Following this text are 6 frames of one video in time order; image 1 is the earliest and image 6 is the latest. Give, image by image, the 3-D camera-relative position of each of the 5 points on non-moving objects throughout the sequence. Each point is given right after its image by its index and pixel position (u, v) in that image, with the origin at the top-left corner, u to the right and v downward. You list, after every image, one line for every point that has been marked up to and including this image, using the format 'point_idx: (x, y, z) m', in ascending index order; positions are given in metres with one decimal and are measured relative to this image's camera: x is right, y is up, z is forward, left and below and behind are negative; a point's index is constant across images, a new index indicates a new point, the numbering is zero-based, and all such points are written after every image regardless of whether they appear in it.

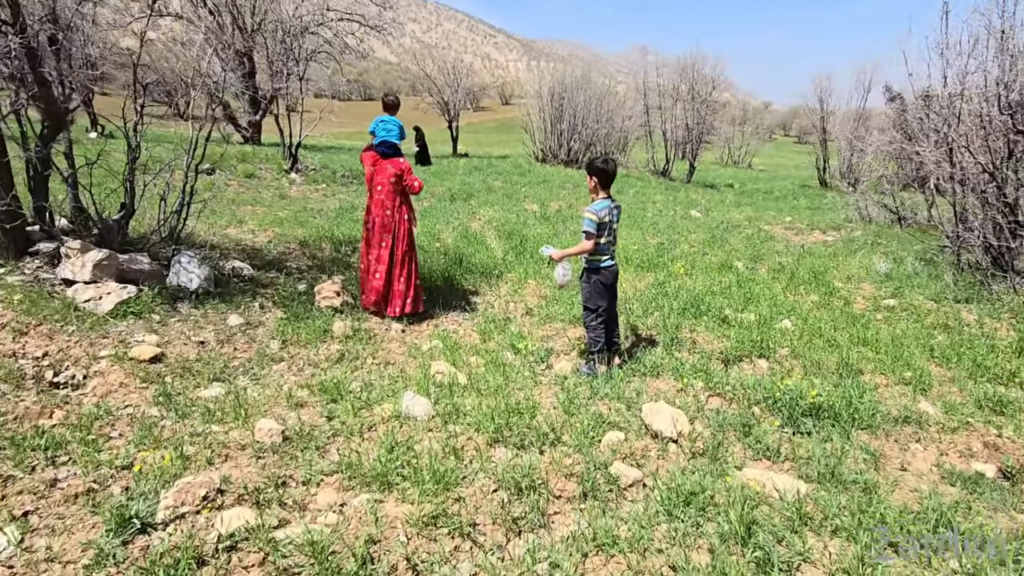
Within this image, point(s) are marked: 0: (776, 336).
0: (+2.4, -0.4, +5.6) m
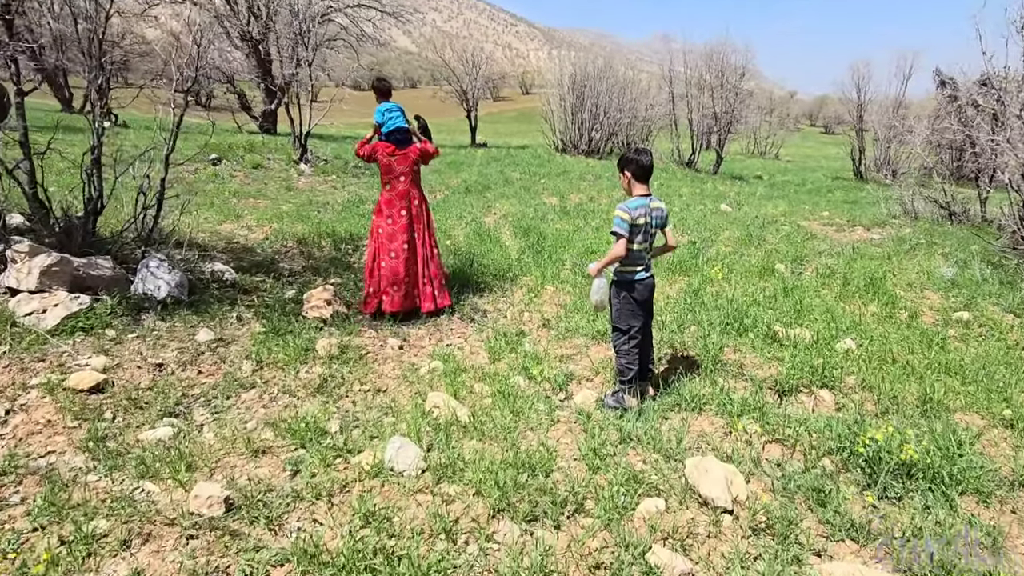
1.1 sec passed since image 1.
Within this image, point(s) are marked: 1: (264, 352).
0: (+2.5, -0.5, +4.7) m
1: (-1.8, -0.5, +4.6) m
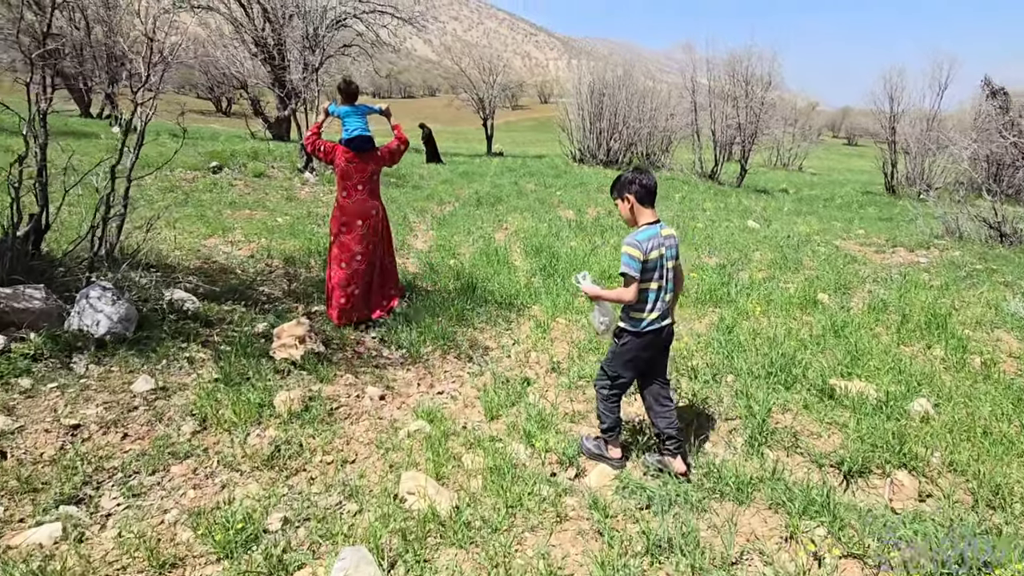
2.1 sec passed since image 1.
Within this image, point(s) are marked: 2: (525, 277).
0: (+2.5, -0.9, +3.8) m
1: (-1.8, -0.7, +3.8) m
2: (+0.2, +0.1, +7.7) m
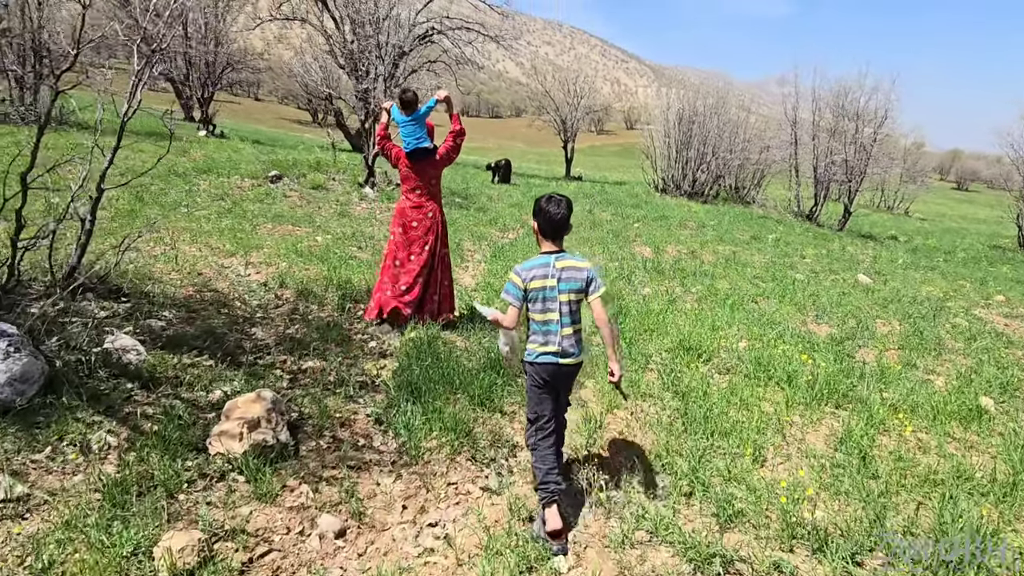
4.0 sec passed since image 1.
0: (+2.4, -1.5, +2.0) m
1: (-1.8, -1.0, +2.5) m
2: (+0.7, -0.5, +6.2) m
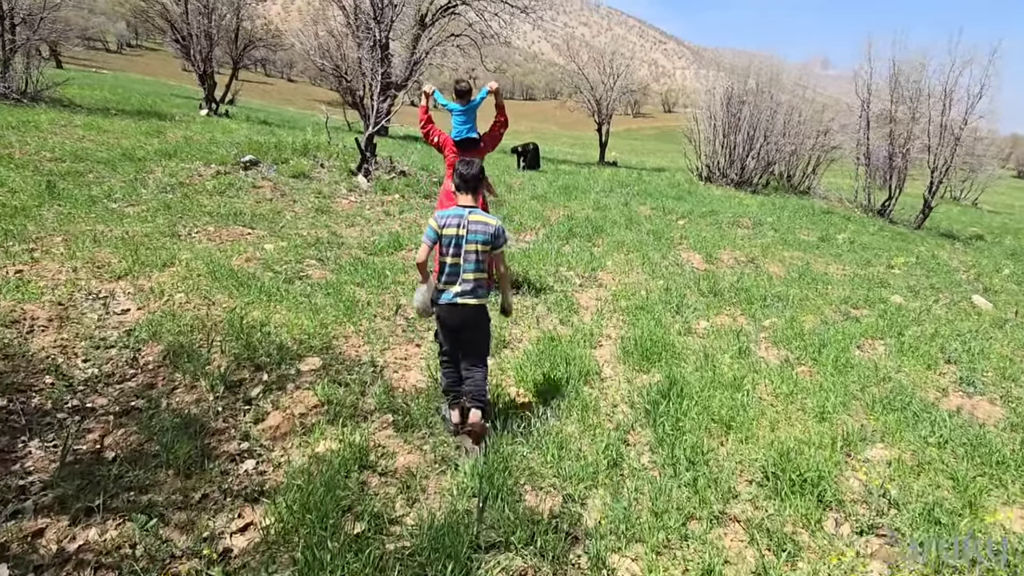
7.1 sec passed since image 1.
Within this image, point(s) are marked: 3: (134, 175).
0: (+2.1, -2.1, -0.5) m
1: (-2.1, -1.5, +0.2) m
2: (+0.6, -0.9, +3.8) m
3: (-6.0, +1.8, +9.9) m
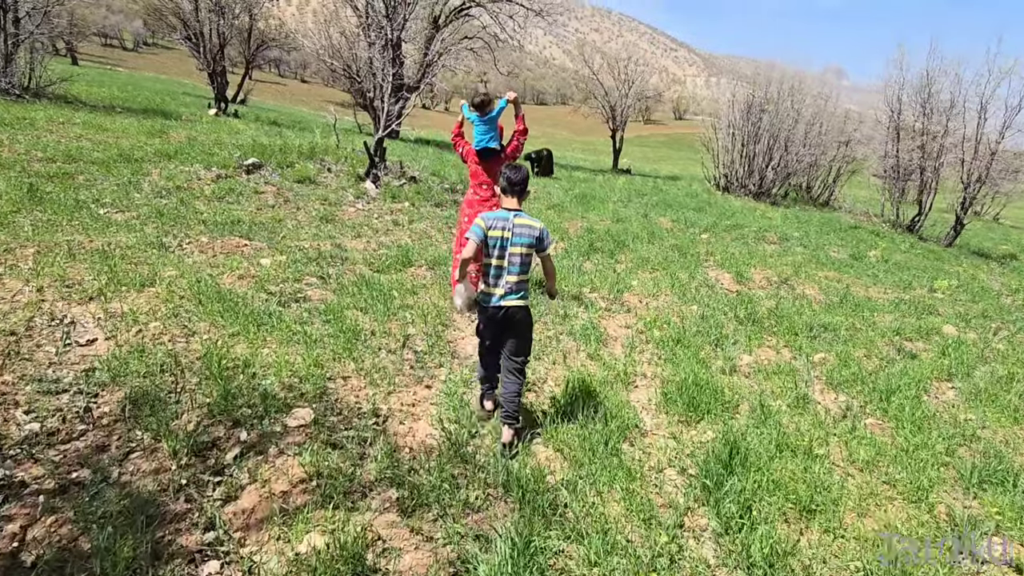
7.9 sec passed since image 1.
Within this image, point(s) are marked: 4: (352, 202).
0: (+2.2, -2.3, -1.3) m
1: (-2.0, -1.7, -0.5) m
2: (+0.8, -1.2, +3.0) m
3: (-5.7, +1.6, +9.3) m
4: (-2.7, +1.4, +10.5) m
